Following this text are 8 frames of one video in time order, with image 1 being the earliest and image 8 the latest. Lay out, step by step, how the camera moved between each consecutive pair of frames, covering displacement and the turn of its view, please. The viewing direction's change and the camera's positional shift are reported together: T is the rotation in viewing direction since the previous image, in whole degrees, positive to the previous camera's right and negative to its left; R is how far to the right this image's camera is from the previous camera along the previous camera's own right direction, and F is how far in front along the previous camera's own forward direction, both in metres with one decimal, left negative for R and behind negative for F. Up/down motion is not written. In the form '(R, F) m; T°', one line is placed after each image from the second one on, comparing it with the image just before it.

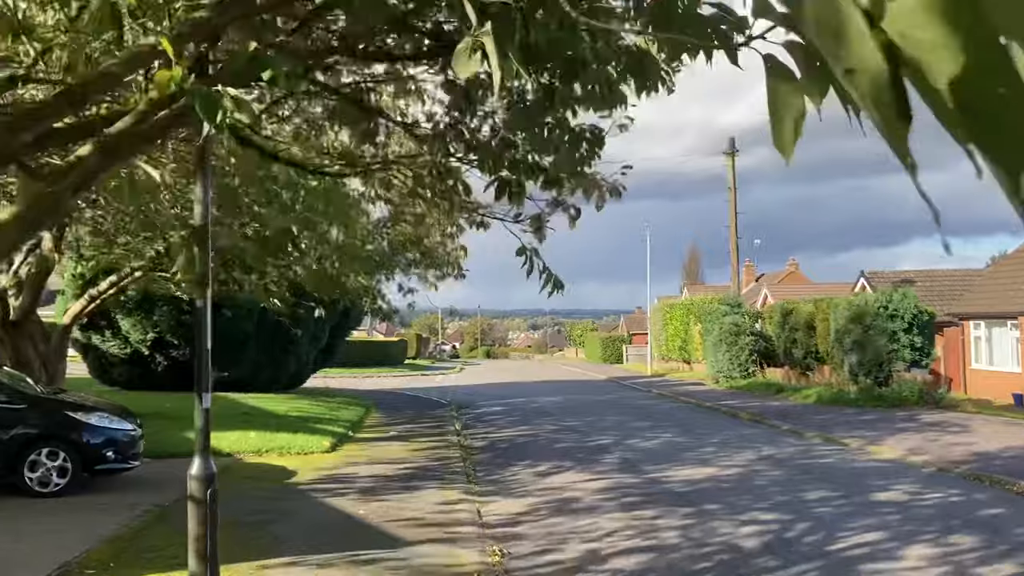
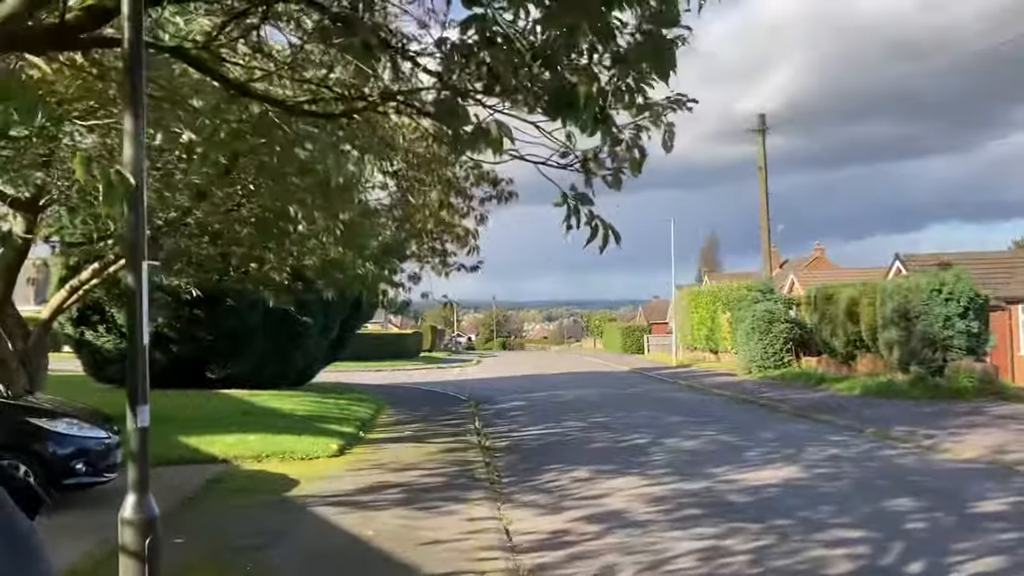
(-0.2, +1.5) m; -1°
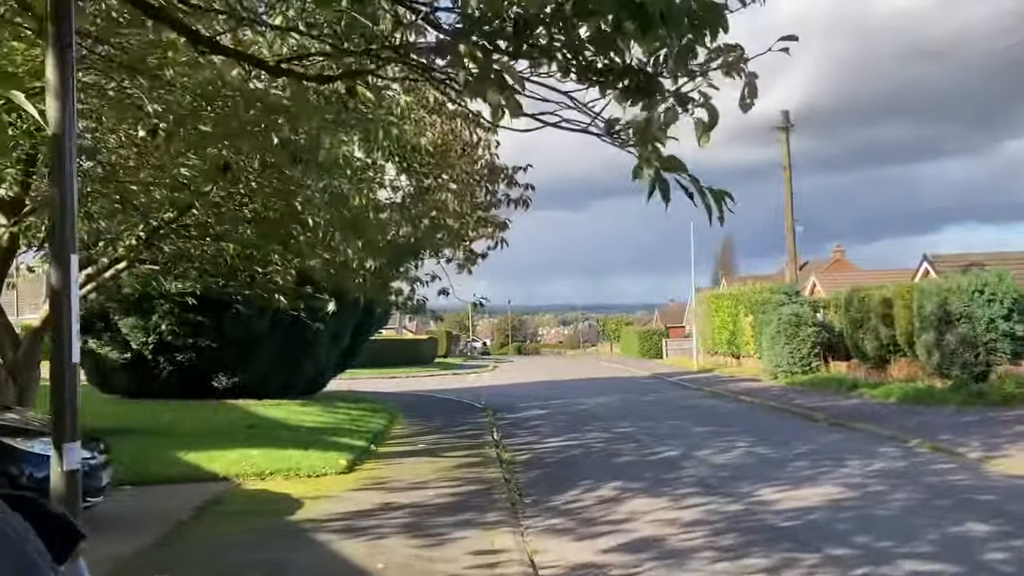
(-0.1, +0.9) m; -1°
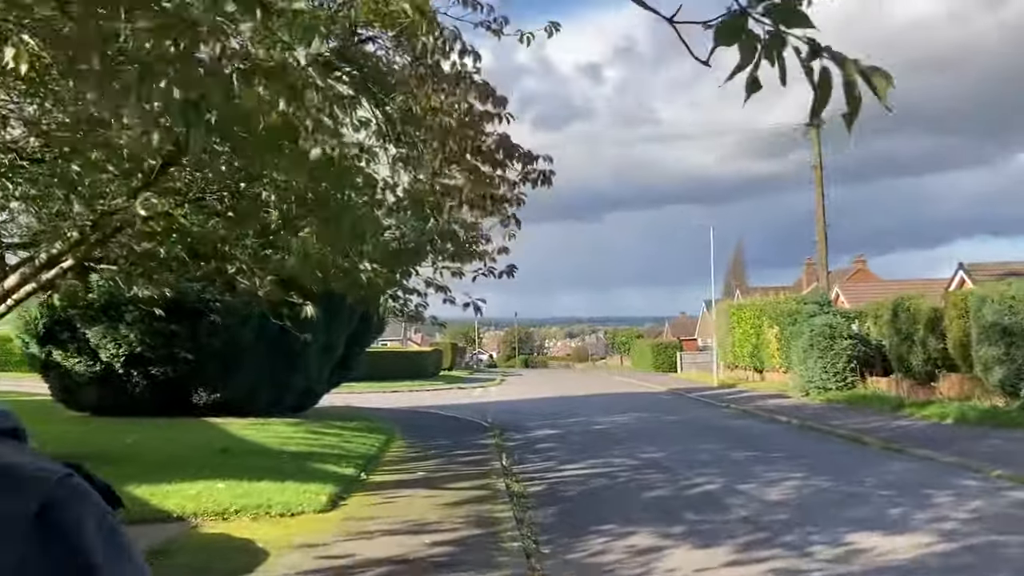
(-0.1, +2.0) m; 0°
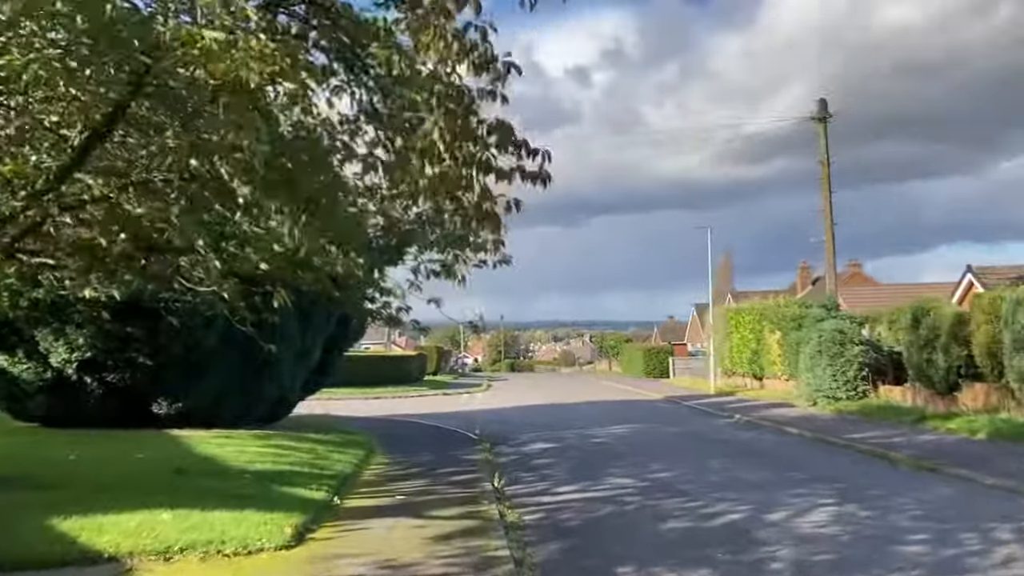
(-0.1, +1.5) m; +1°
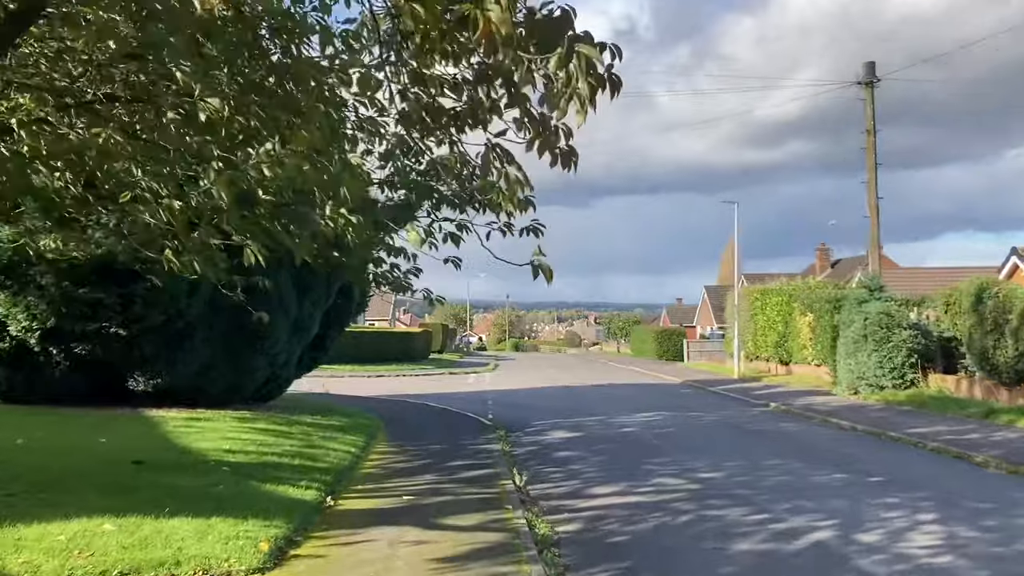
(-0.3, +2.0) m; 0°
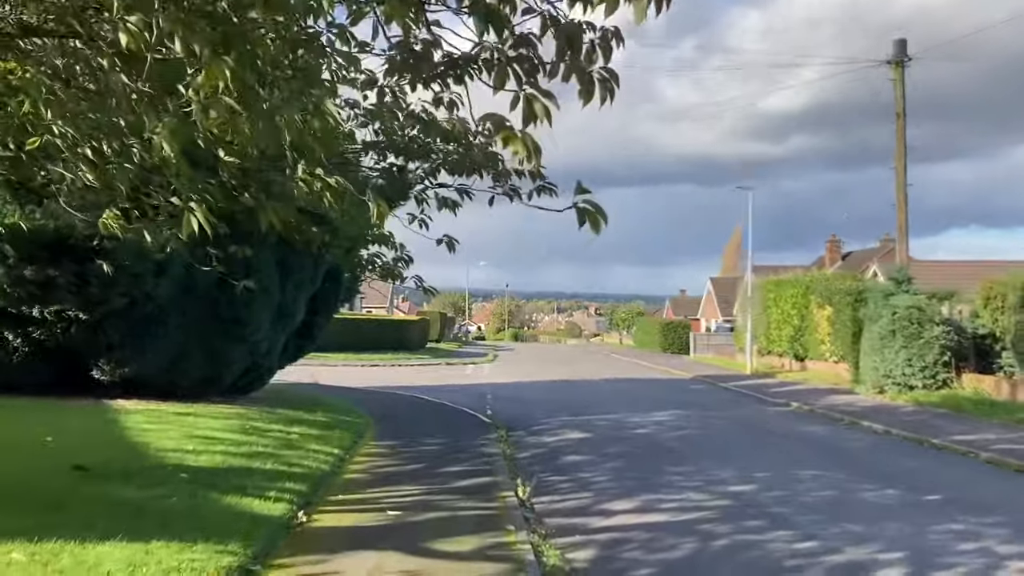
(-0.1, +1.4) m; 0°
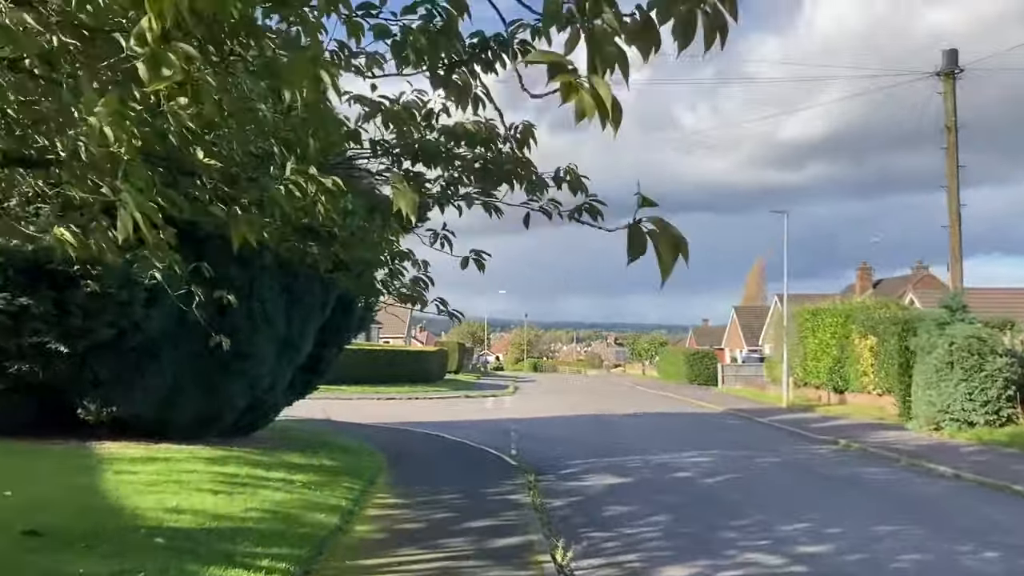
(-0.2, +1.4) m; -1°
